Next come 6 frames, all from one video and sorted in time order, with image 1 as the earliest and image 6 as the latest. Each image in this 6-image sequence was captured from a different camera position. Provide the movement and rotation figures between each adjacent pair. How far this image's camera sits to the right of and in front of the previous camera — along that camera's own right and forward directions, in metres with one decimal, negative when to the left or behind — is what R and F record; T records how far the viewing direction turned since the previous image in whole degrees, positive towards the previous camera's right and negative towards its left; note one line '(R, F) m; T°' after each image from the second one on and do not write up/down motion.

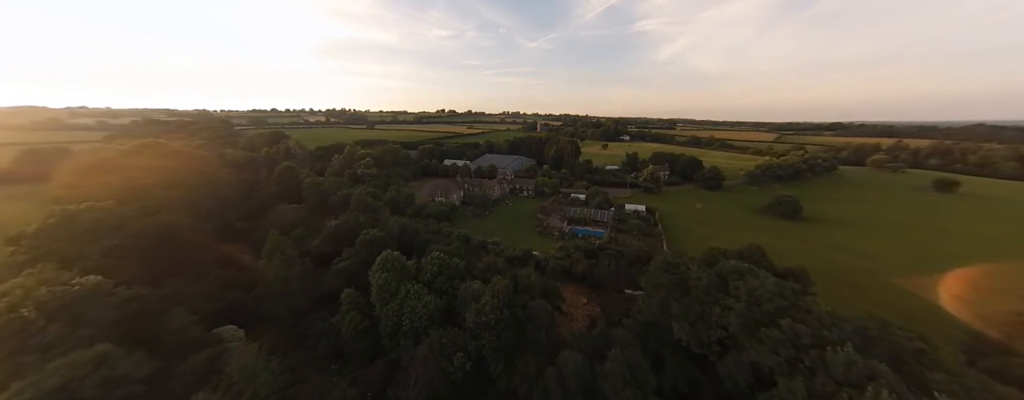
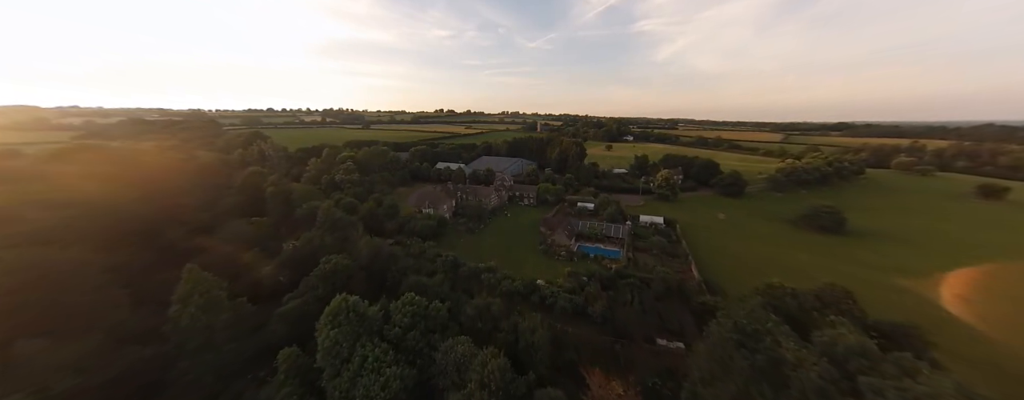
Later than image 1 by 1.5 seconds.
(+0.1, +6.1) m; 0°
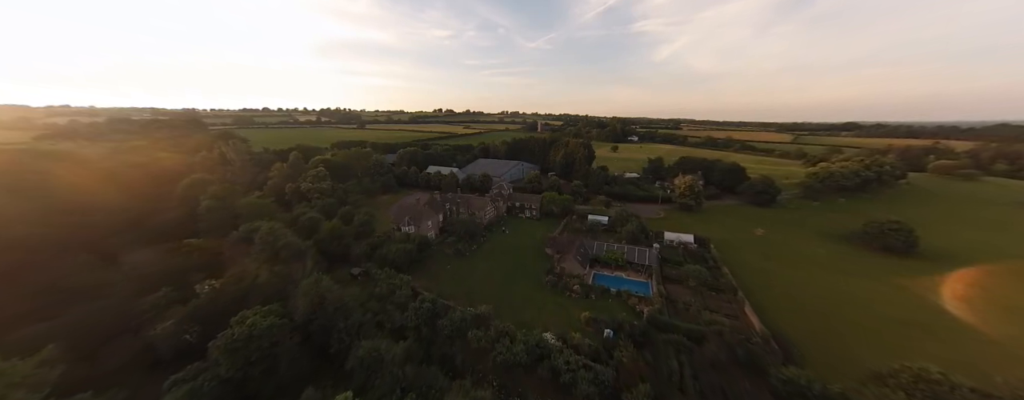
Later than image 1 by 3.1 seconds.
(+0.1, +7.3) m; 0°
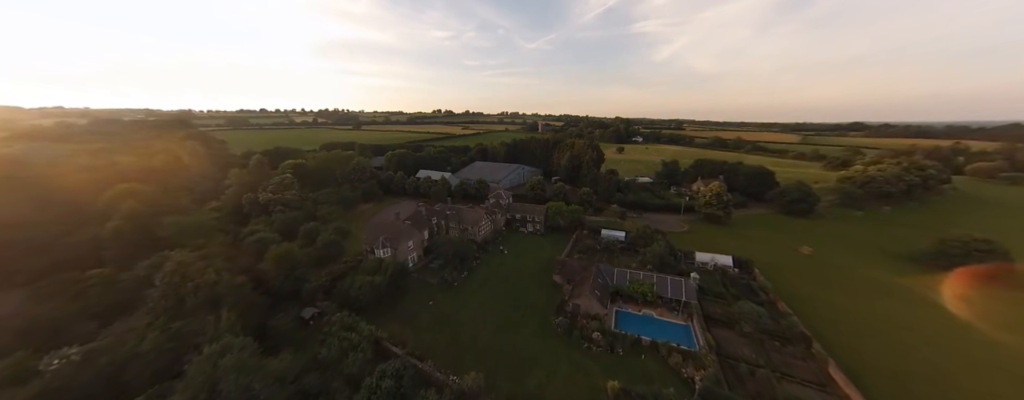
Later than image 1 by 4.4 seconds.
(0.0, +6.2) m; 0°
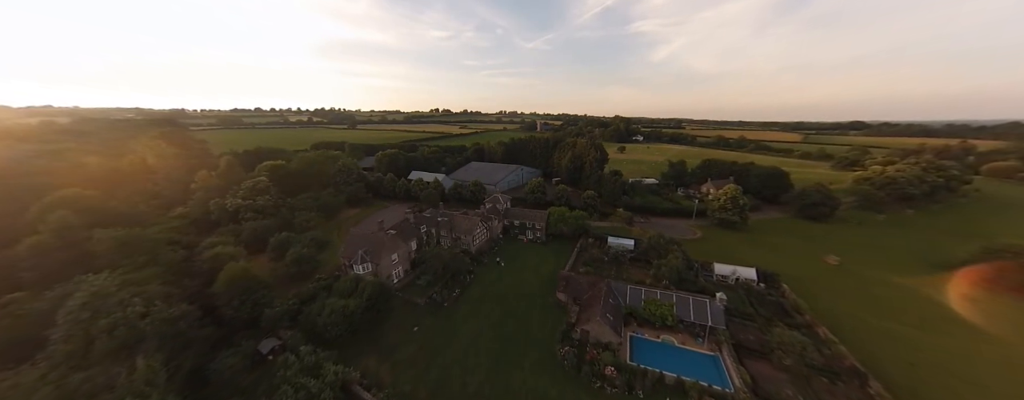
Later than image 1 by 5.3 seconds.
(0.0, +3.2) m; 0°
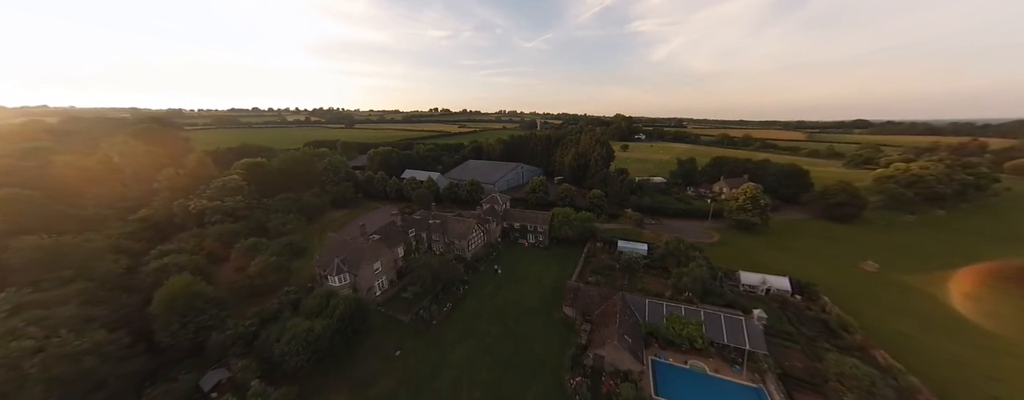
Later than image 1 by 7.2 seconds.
(0.0, +3.1) m; 0°
